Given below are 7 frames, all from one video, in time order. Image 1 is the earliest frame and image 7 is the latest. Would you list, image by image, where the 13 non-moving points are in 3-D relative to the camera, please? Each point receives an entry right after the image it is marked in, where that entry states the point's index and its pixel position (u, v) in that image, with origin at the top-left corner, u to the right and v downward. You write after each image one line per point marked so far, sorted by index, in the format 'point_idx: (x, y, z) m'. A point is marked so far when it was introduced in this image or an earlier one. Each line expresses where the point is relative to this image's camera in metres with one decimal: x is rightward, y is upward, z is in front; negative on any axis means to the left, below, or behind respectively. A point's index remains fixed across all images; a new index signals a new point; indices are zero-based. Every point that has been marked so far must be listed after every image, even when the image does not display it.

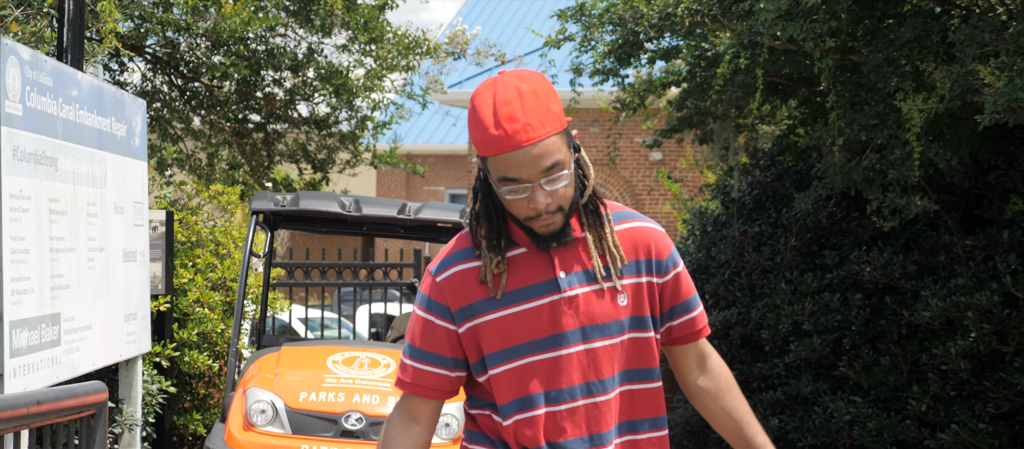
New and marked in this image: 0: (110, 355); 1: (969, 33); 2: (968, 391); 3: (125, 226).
0: (-1.6, -0.5, +3.8) m
1: (+2.2, +0.9, +4.6) m
2: (+2.6, -0.9, +5.5) m
3: (-1.6, 0.0, +4.0) m
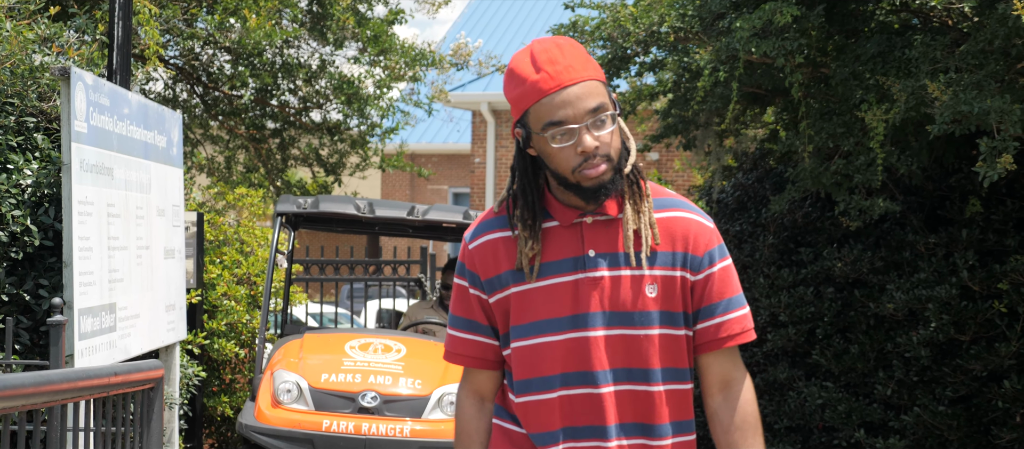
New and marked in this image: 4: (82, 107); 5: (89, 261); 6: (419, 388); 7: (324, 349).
0: (-1.6, -0.5, +4.3) m
1: (+2.2, +0.9, +5.1) m
2: (+2.6, -0.9, +6.0) m
3: (-1.6, 0.0, +4.5) m
4: (-1.6, +0.4, +3.6) m
5: (-1.6, -0.1, +3.6) m
6: (-0.5, -0.9, +5.5) m
7: (-1.1, -0.7, +5.7) m
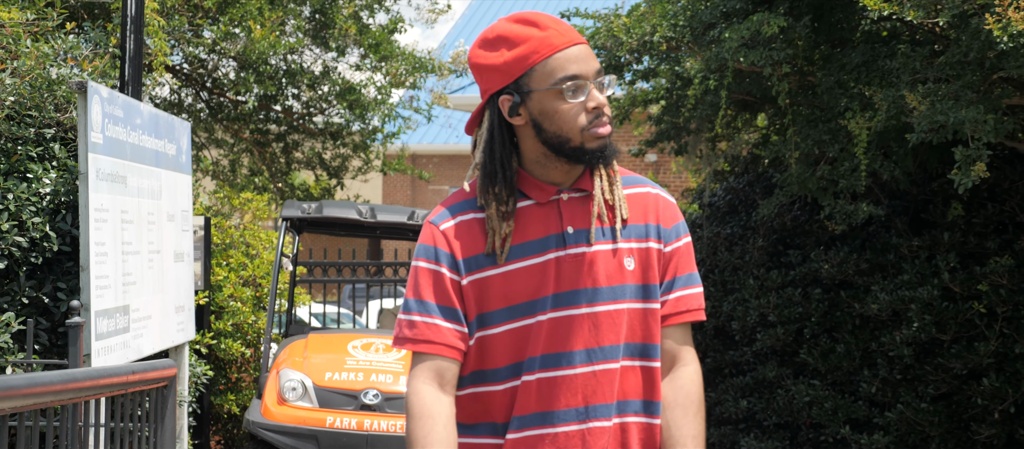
0: (-1.6, -0.6, +4.5) m
1: (+2.2, +0.9, +5.3) m
2: (+2.6, -1.0, +6.2) m
3: (-1.7, 0.0, +4.7) m
4: (-1.6, +0.4, +3.8) m
5: (-1.6, -0.2, +3.8) m
6: (-0.6, -0.9, +5.7) m
7: (-1.1, -0.8, +5.9) m
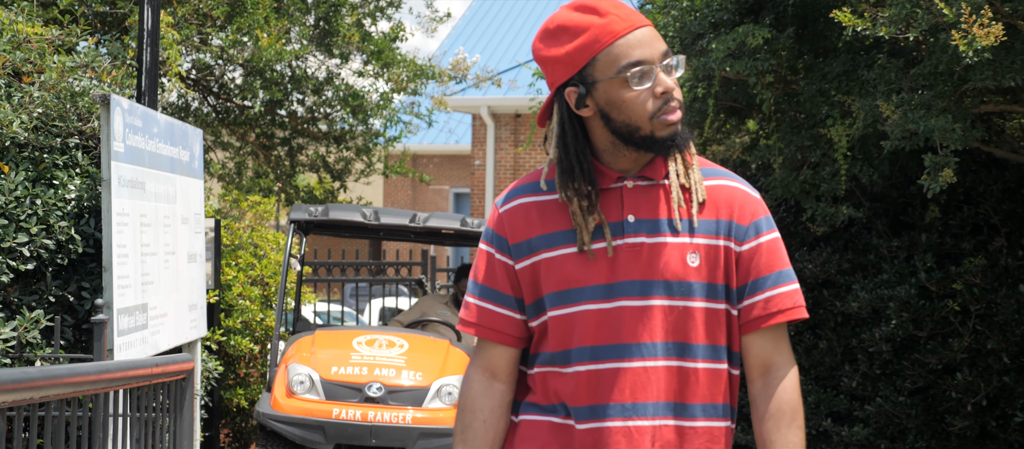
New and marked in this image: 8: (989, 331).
0: (-1.7, -0.6, +4.8) m
1: (+2.1, +0.9, +5.5) m
2: (+2.5, -1.0, +6.4) m
3: (-1.7, 0.0, +5.0) m
4: (-1.7, +0.4, +4.1) m
5: (-1.6, -0.2, +4.1) m
6: (-0.6, -1.0, +5.9) m
7: (-1.2, -0.8, +6.2) m
8: (+3.1, -0.7, +6.1) m
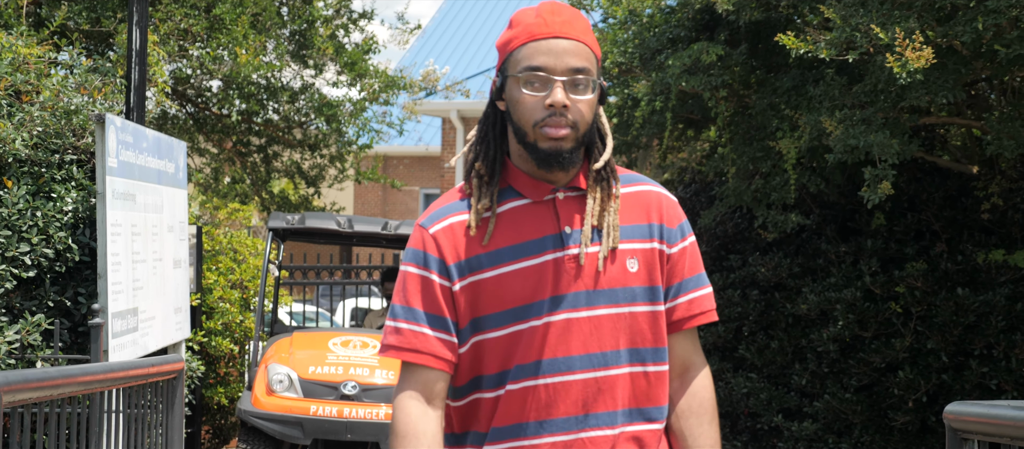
0: (-1.8, -0.6, +5.0) m
1: (+1.9, +0.8, +5.9) m
2: (+2.3, -1.0, +6.8) m
3: (-1.9, -0.1, +5.3) m
4: (-1.8, +0.4, +4.3) m
5: (-1.8, -0.2, +4.4) m
6: (-0.8, -1.0, +6.2) m
7: (-1.4, -0.8, +6.5) m
8: (+2.8, -0.7, +6.5) m
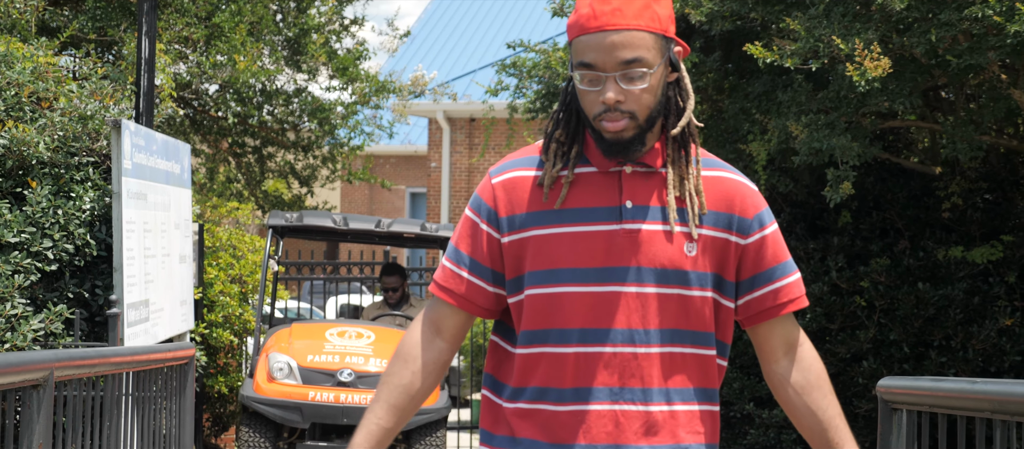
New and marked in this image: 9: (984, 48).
0: (-1.9, -0.6, +5.4) m
1: (+1.8, +0.8, +6.3) m
2: (+2.2, -1.0, +7.2) m
3: (-1.9, -0.1, +5.6) m
4: (-1.9, +0.4, +4.7) m
5: (-1.9, -0.2, +4.7) m
6: (-0.9, -1.0, +6.6) m
7: (-1.5, -0.8, +6.8) m
8: (+2.7, -0.7, +6.9) m
9: (+2.7, +1.0, +5.5) m
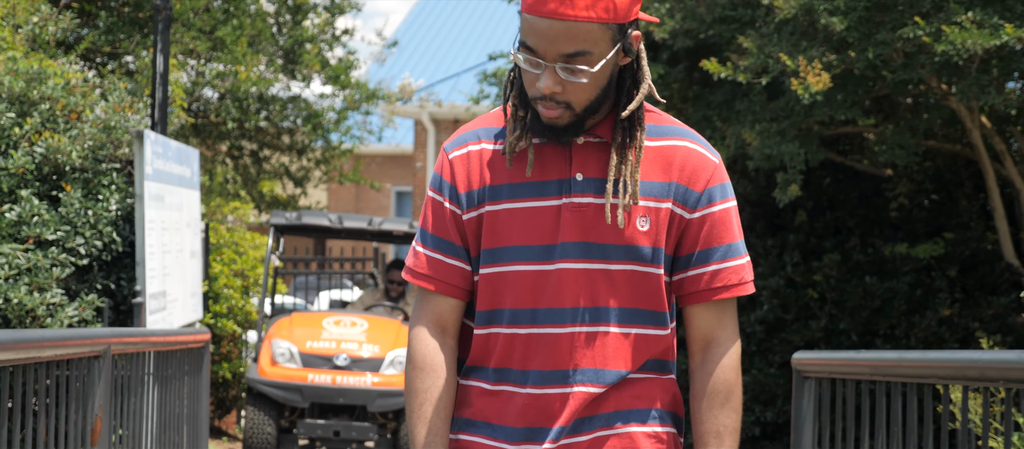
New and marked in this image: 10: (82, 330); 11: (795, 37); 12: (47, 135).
0: (-2.0, -0.6, +5.9) m
1: (+1.7, +0.9, +6.9) m
2: (+2.1, -1.0, +7.9) m
3: (-2.1, -0.1, +6.2) m
4: (-2.0, +0.4, +5.2) m
5: (-2.0, -0.2, +5.3) m
6: (-1.0, -1.0, +7.2) m
7: (-1.6, -0.8, +7.4) m
8: (+2.6, -0.7, +7.6) m
9: (+2.6, +1.0, +6.1) m
10: (-1.4, -0.3, +3.1) m
11: (+1.9, +1.2, +6.3) m
12: (-2.9, +0.6, +5.9) m
